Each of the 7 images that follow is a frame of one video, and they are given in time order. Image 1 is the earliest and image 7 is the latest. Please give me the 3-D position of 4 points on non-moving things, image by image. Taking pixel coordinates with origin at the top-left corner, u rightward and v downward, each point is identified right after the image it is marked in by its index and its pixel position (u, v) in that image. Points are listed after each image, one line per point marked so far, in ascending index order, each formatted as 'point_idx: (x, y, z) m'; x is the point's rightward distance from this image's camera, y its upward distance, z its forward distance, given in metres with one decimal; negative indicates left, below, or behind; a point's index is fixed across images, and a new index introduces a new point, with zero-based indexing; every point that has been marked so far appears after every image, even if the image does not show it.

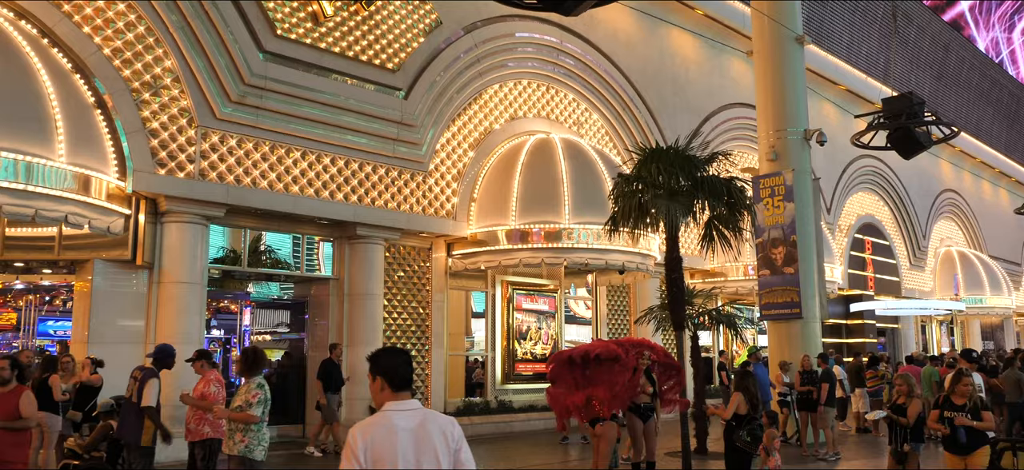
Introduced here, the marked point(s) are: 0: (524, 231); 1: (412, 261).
0: (+0.3, +0.1, +15.4) m
1: (-1.7, -0.5, +15.7) m
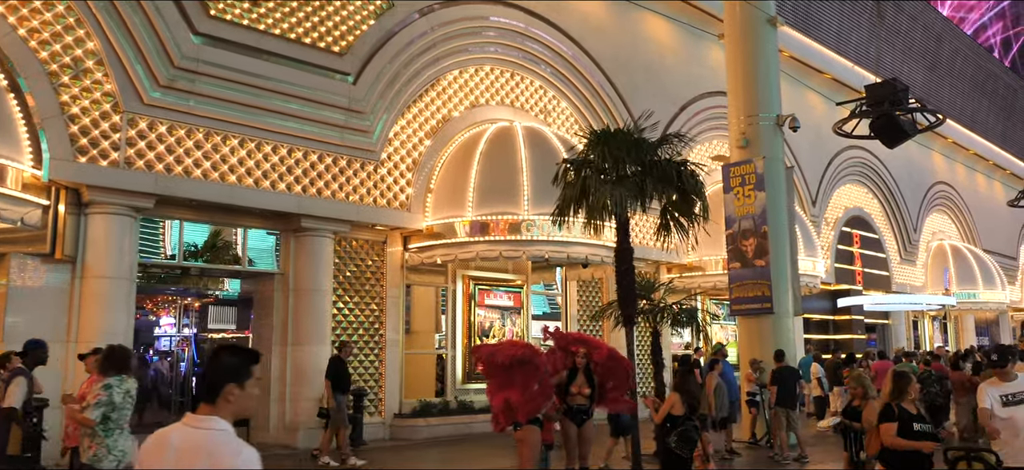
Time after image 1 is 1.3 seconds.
0: (-0.4, +0.2, +14.6) m
1: (-2.4, -0.3, +14.9) m
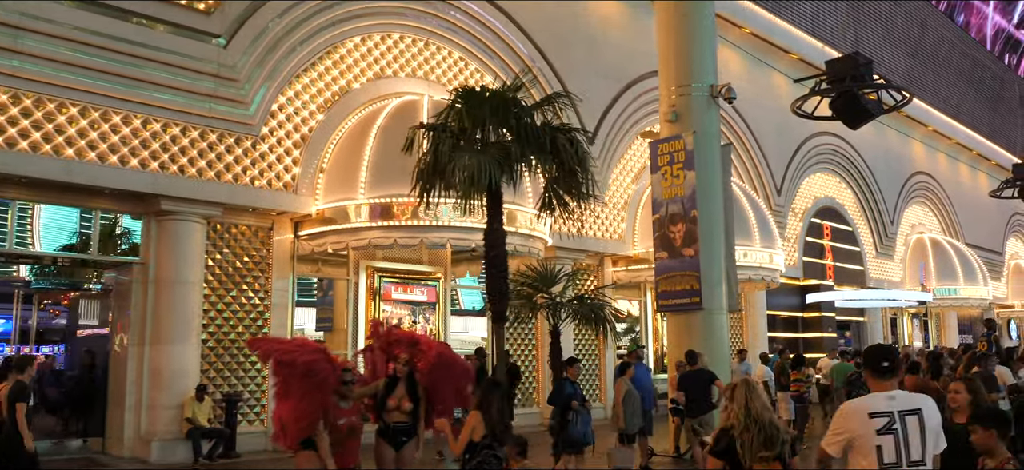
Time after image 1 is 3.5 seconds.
0: (-1.8, +0.4, +13.0) m
1: (-3.9, -0.1, +13.2) m
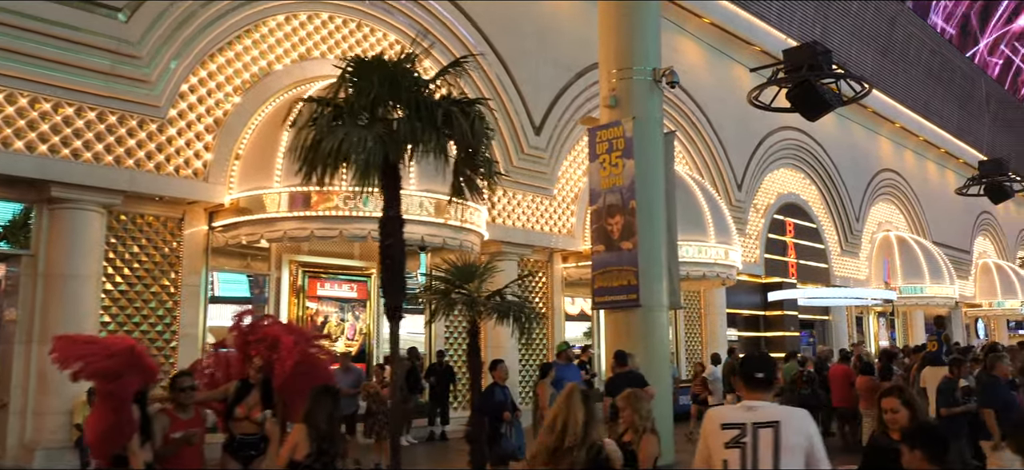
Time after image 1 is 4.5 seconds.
0: (-2.8, +0.5, +12.1) m
1: (-4.9, 0.0, +12.3) m
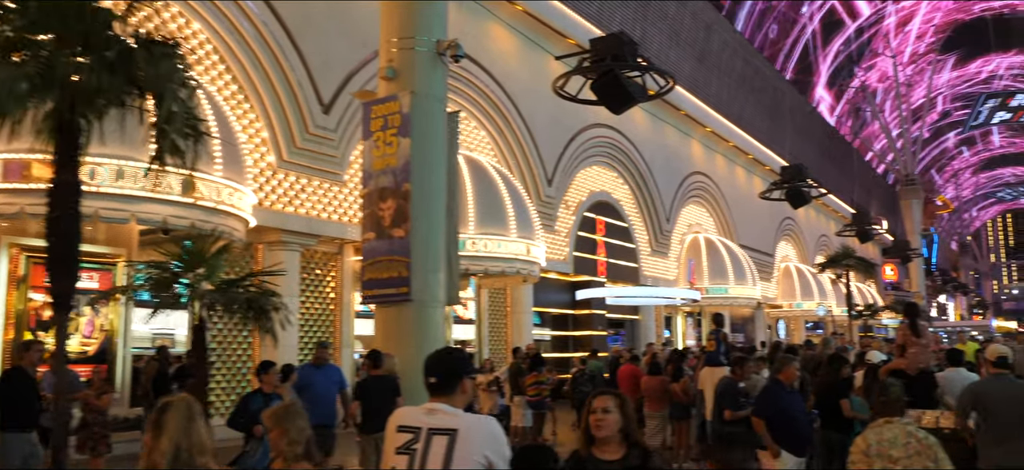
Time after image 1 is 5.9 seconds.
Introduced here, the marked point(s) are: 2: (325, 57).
0: (-5.6, +0.8, +10.1) m
1: (-7.7, +0.3, +10.0) m
2: (-3.3, +3.2, +16.0) m
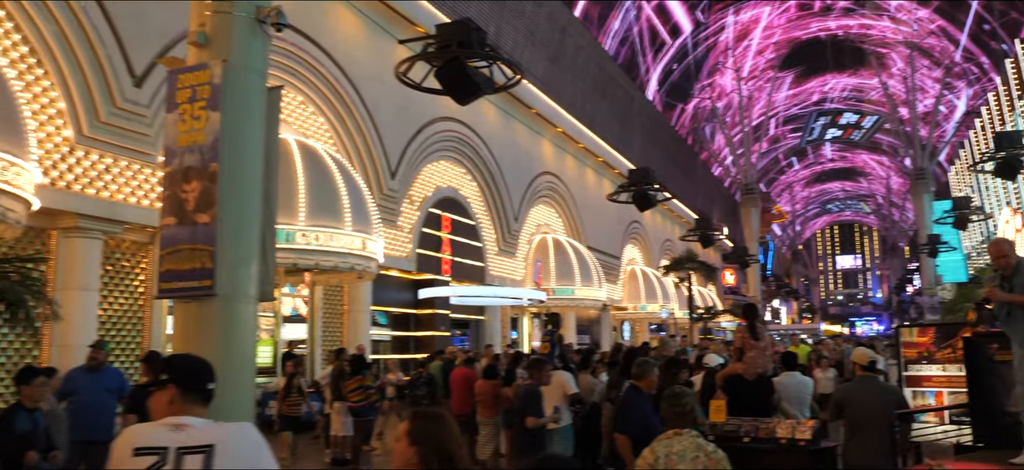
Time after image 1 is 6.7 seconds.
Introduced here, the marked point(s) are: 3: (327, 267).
0: (-7.3, +1.1, +8.2) m
1: (-9.4, +0.6, +7.7) m
2: (-5.9, +3.4, +14.4) m
3: (-3.2, -0.6, +15.8) m
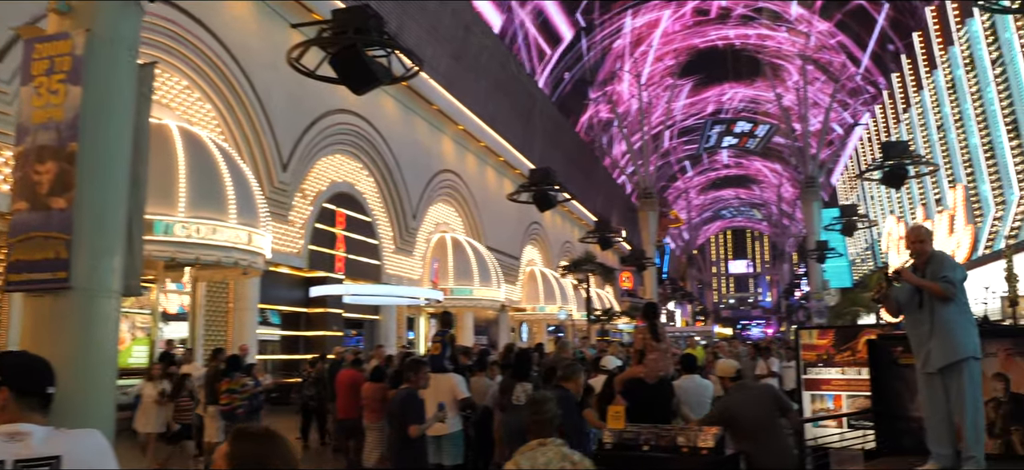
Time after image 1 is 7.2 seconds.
0: (-8.2, +1.3, +6.8) m
1: (-10.2, +0.9, +6.1) m
2: (-7.5, +3.5, +13.2) m
3: (-5.0, -0.4, +14.8) m
